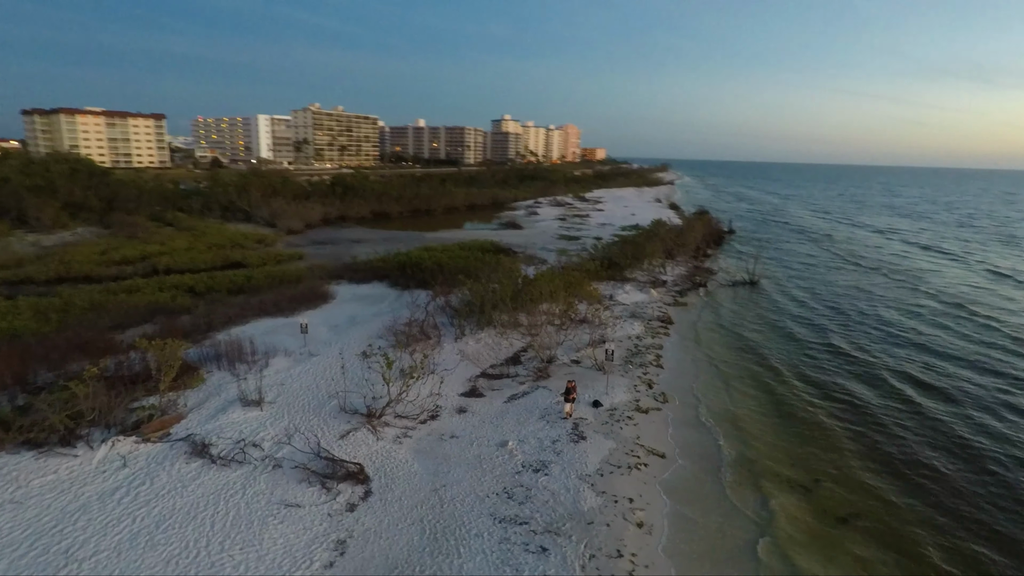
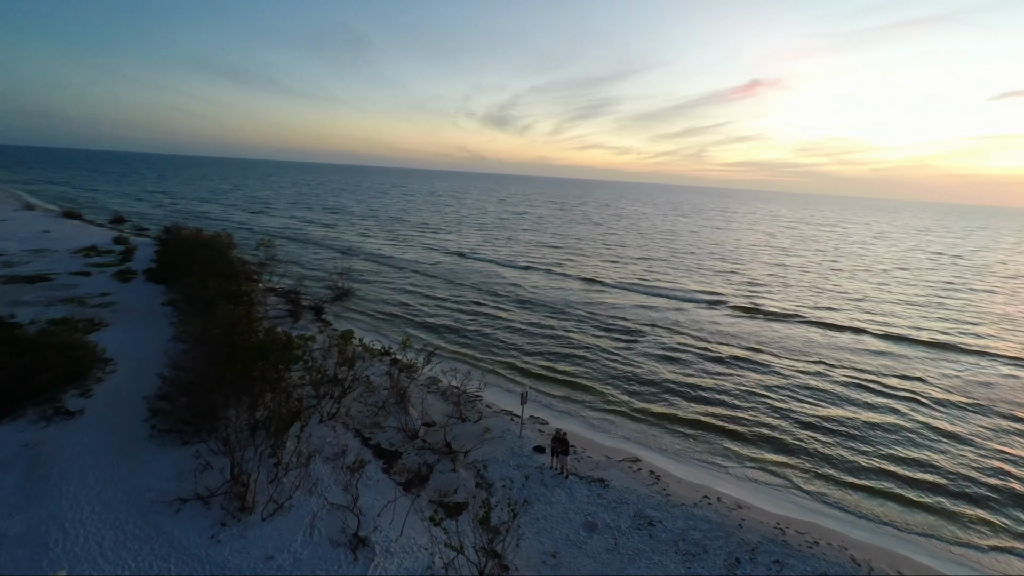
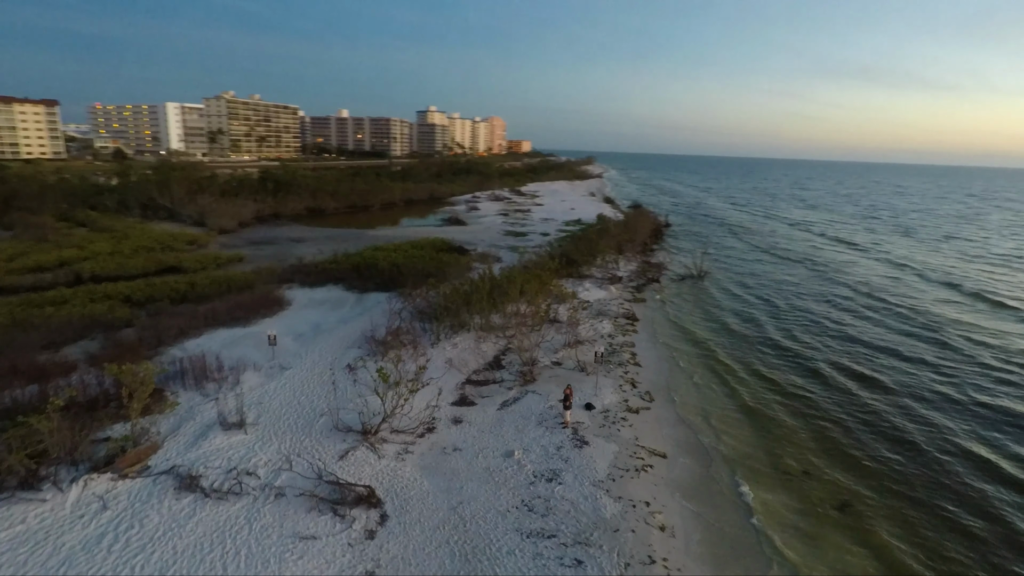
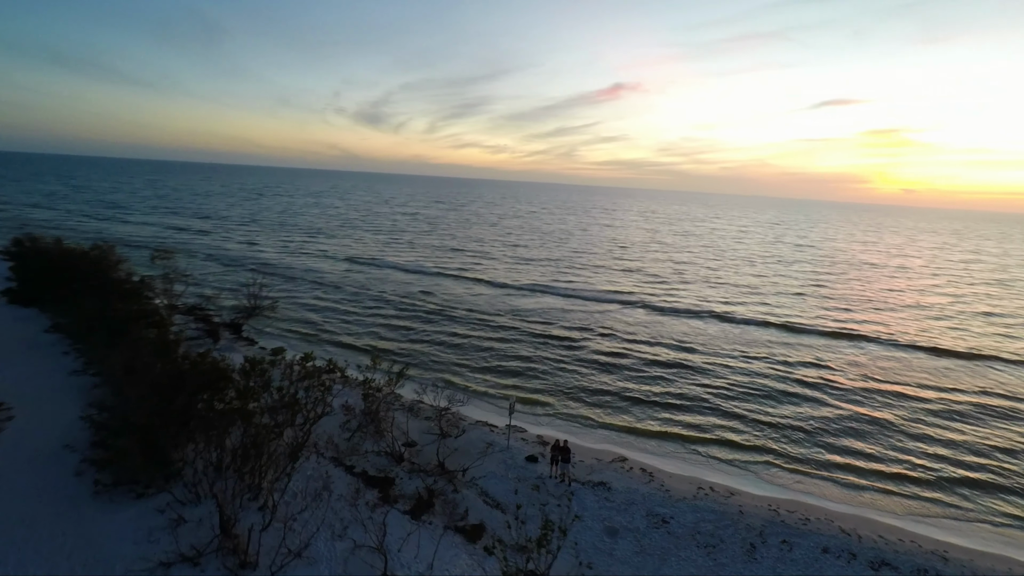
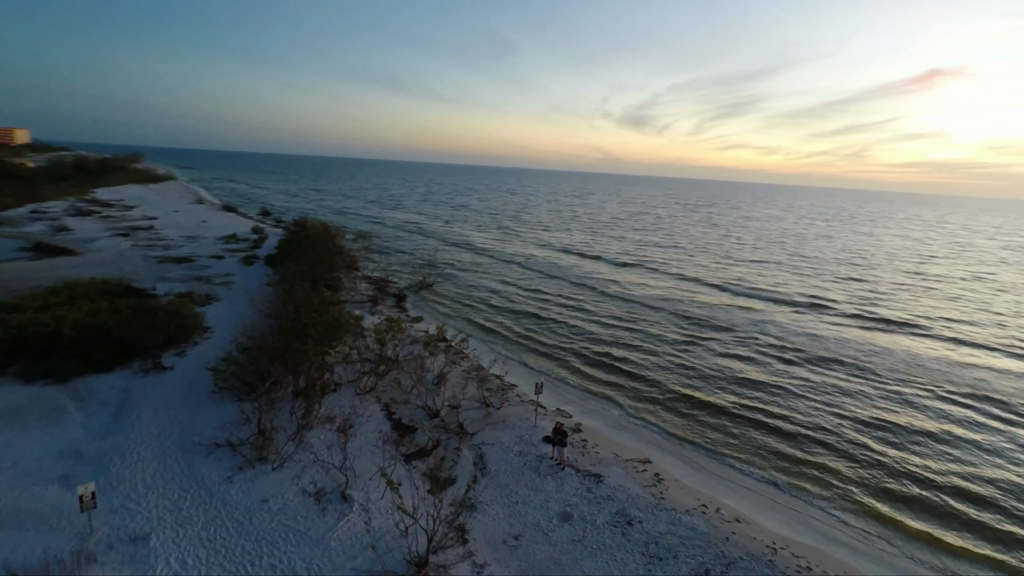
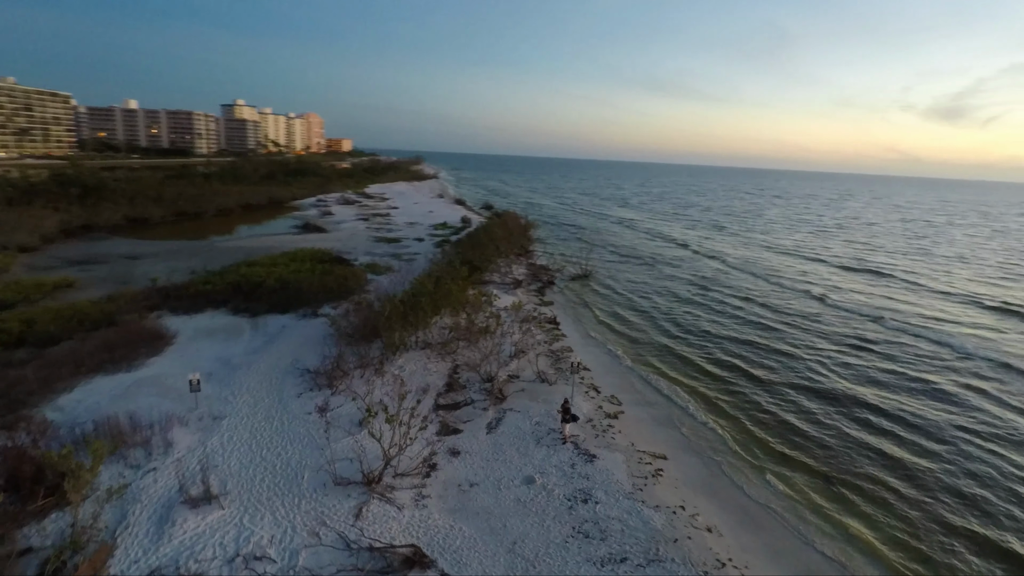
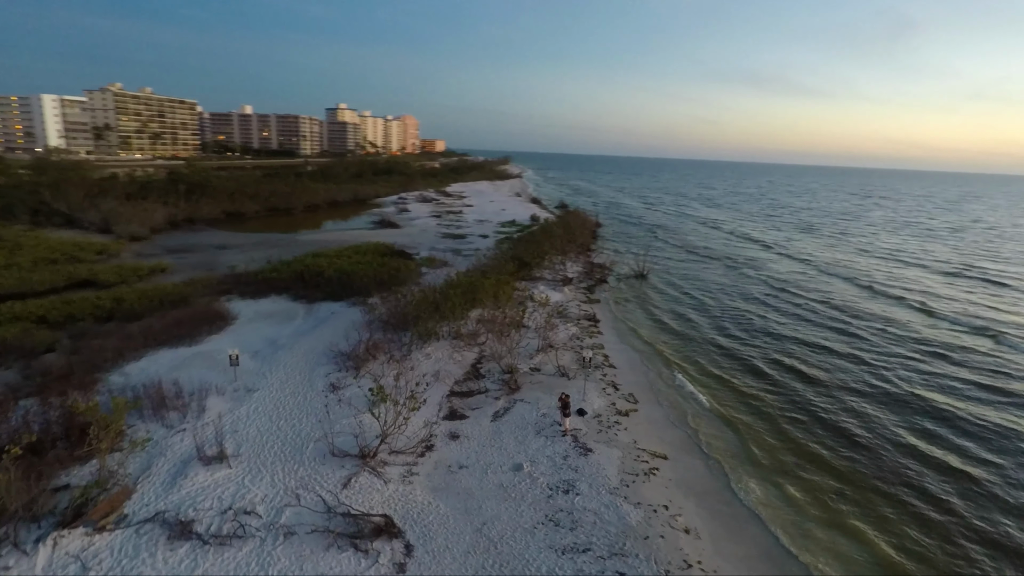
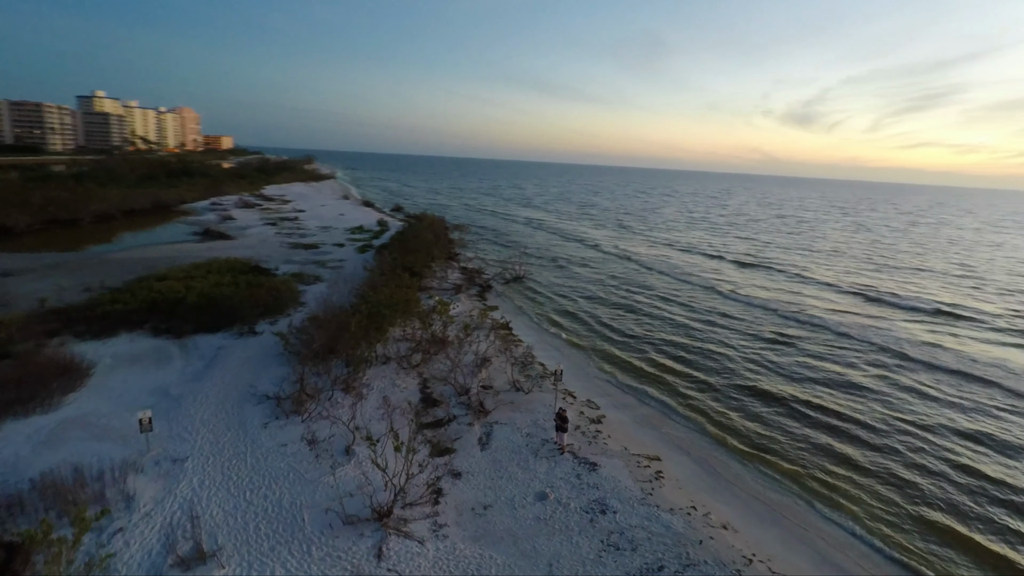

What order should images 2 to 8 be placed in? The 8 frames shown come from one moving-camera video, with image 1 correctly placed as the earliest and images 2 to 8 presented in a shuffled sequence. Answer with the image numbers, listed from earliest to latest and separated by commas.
3, 7, 6, 8, 5, 2, 4
